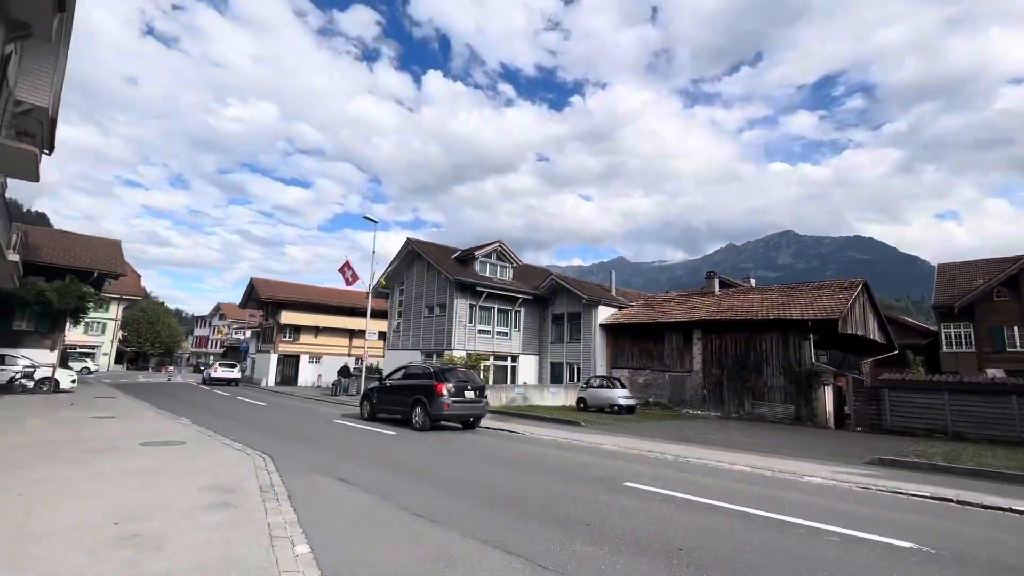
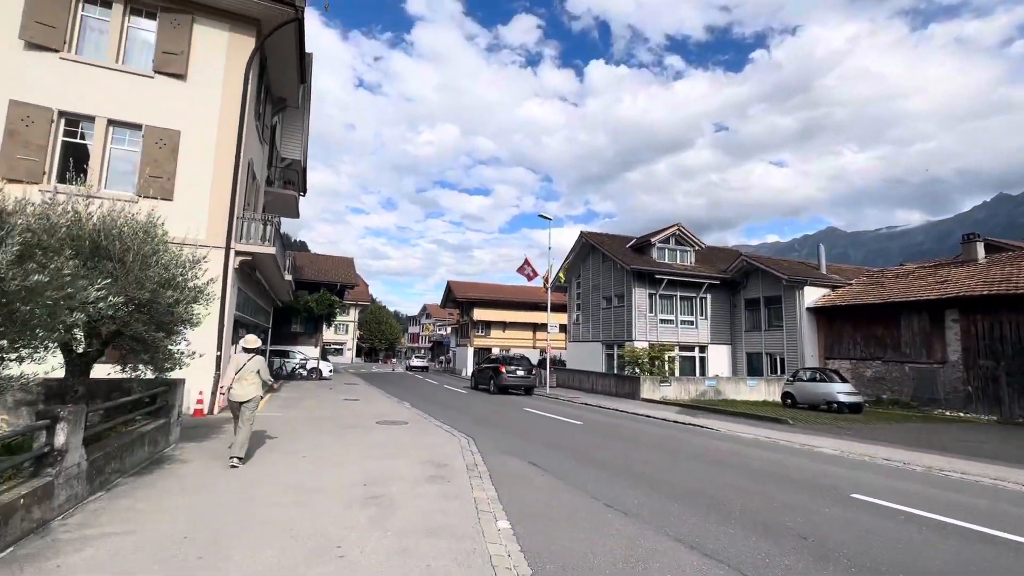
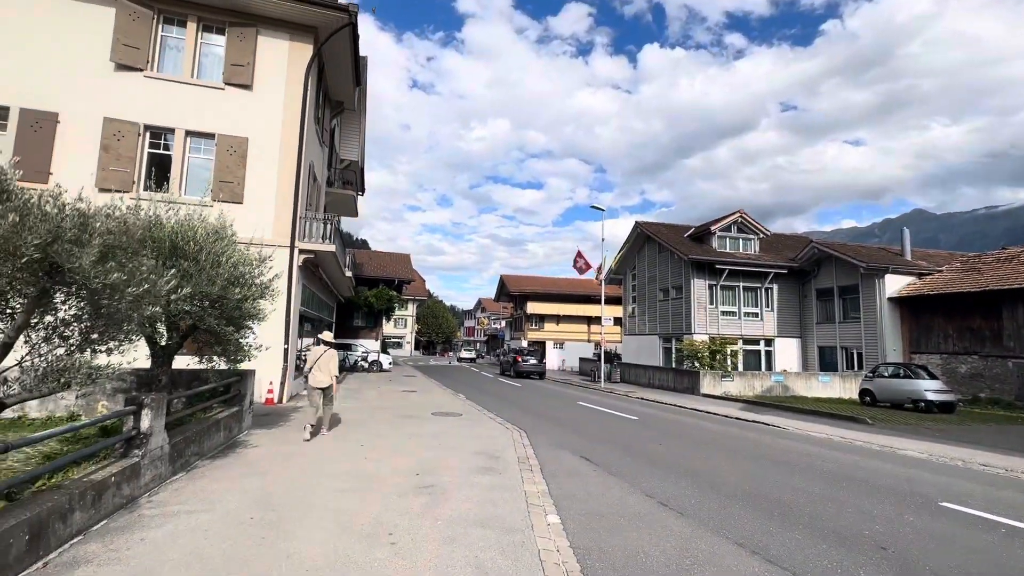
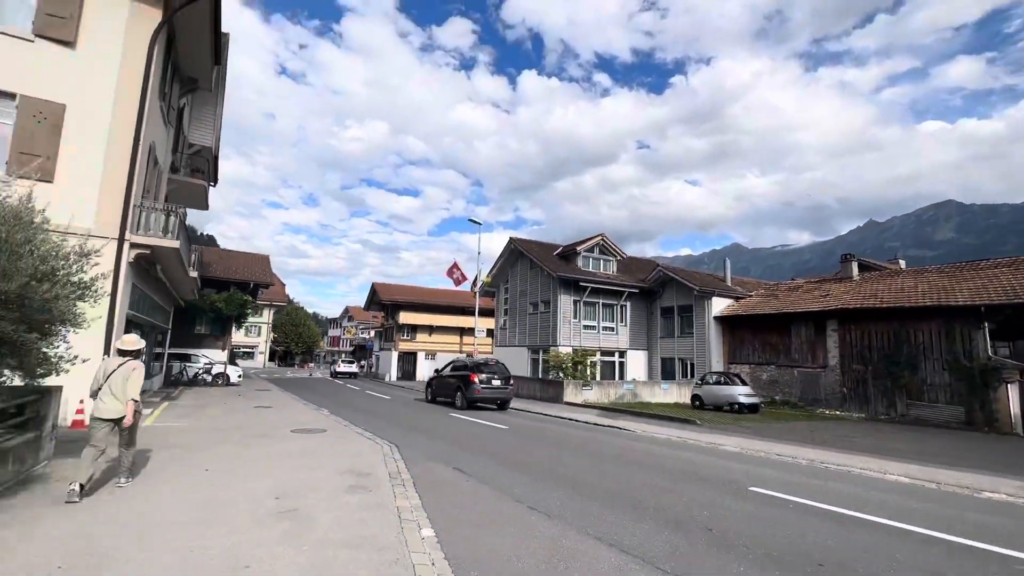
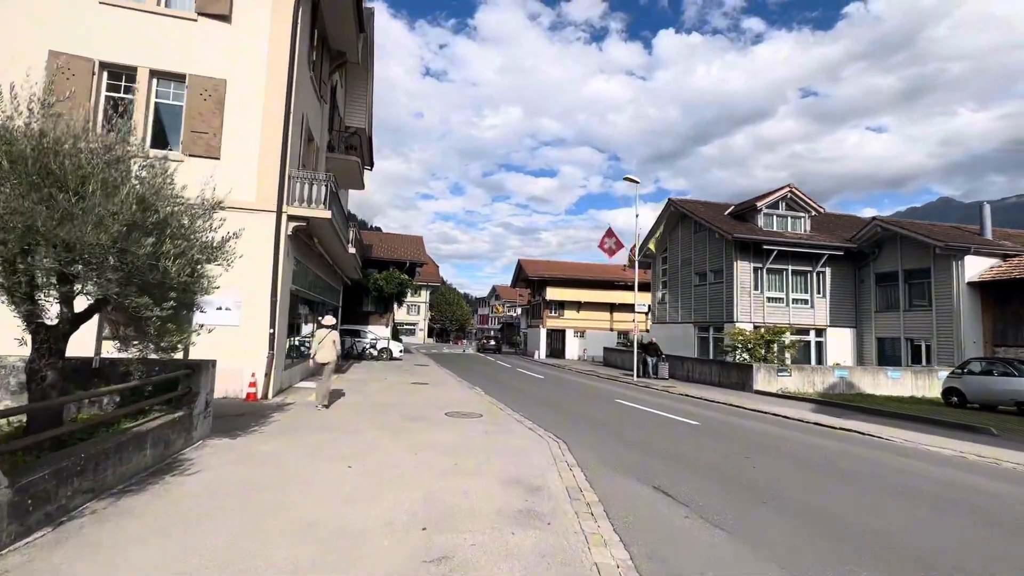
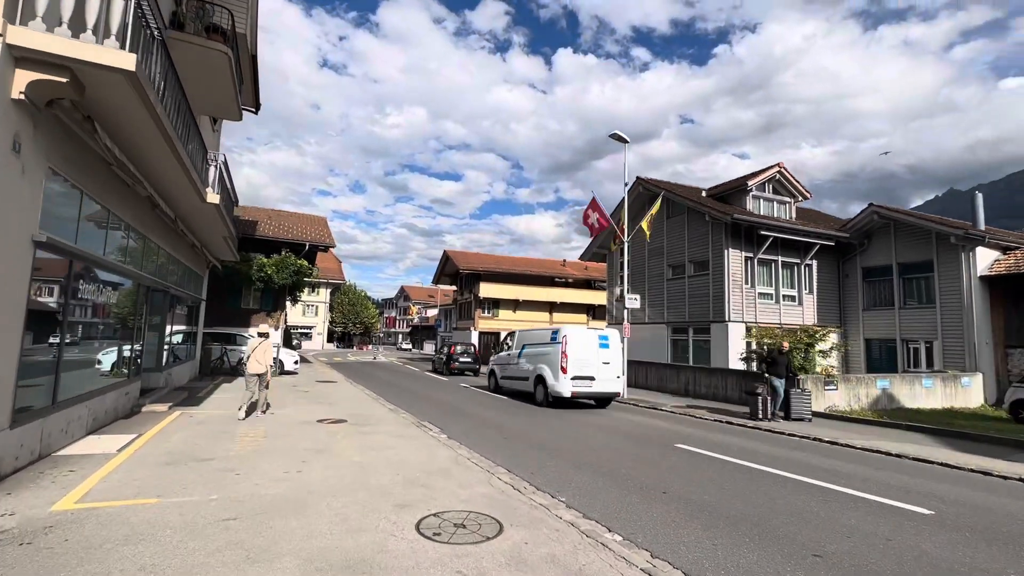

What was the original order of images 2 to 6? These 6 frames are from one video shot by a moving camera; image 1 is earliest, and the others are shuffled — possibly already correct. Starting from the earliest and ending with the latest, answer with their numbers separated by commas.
4, 2, 3, 5, 6
